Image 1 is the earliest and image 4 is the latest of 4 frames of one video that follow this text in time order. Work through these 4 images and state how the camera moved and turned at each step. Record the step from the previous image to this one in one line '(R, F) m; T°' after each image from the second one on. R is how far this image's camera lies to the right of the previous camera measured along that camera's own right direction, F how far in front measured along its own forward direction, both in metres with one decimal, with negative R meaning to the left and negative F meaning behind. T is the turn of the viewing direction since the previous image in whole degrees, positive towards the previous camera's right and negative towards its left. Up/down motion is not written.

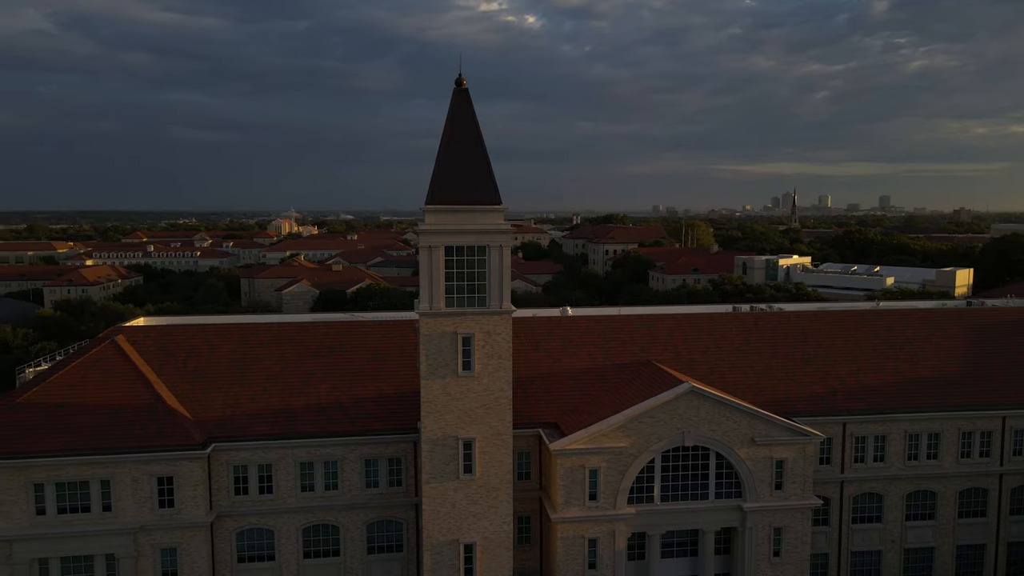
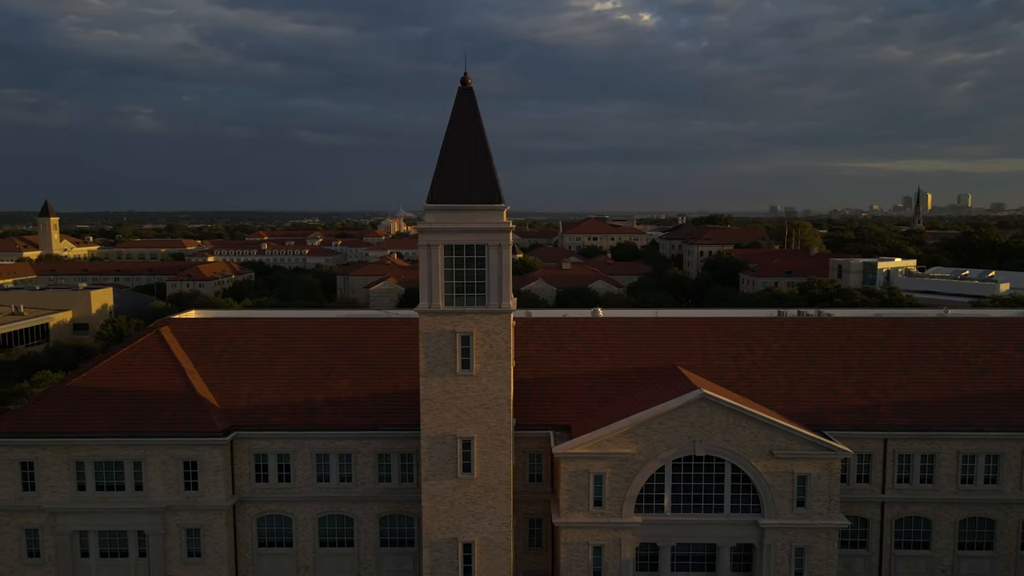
(+3.7, +0.5) m; -8°
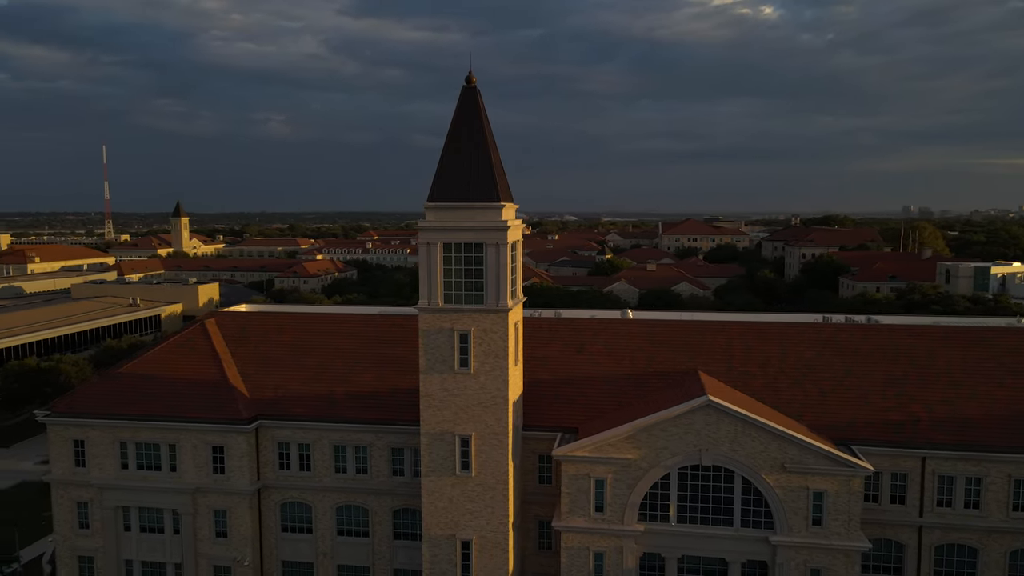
(+3.8, +0.5) m; -8°
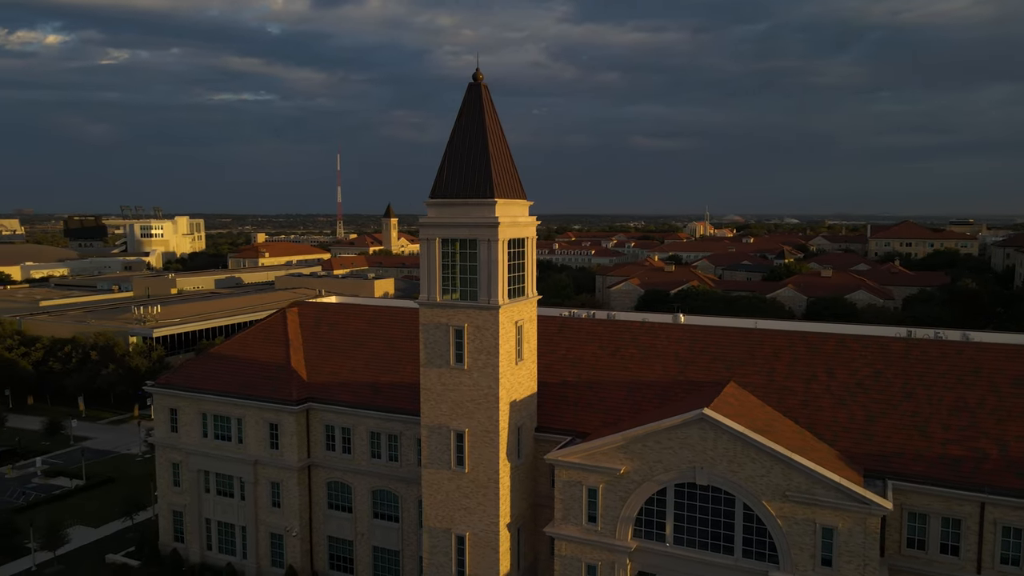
(+7.2, +1.4) m; -16°
